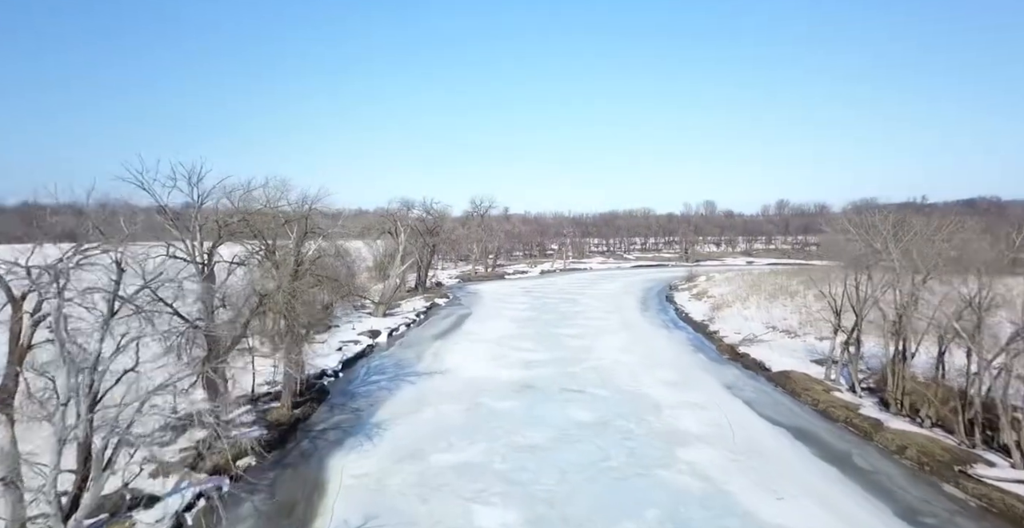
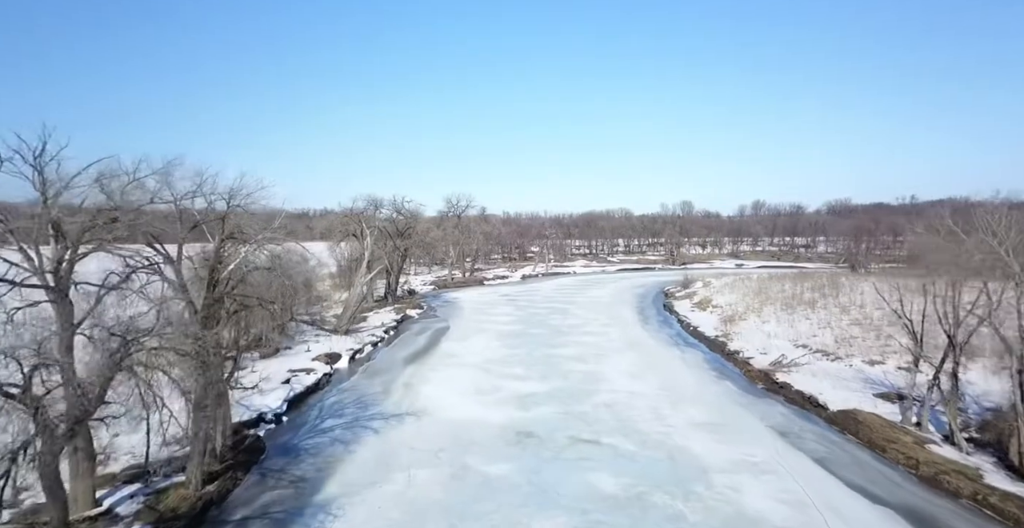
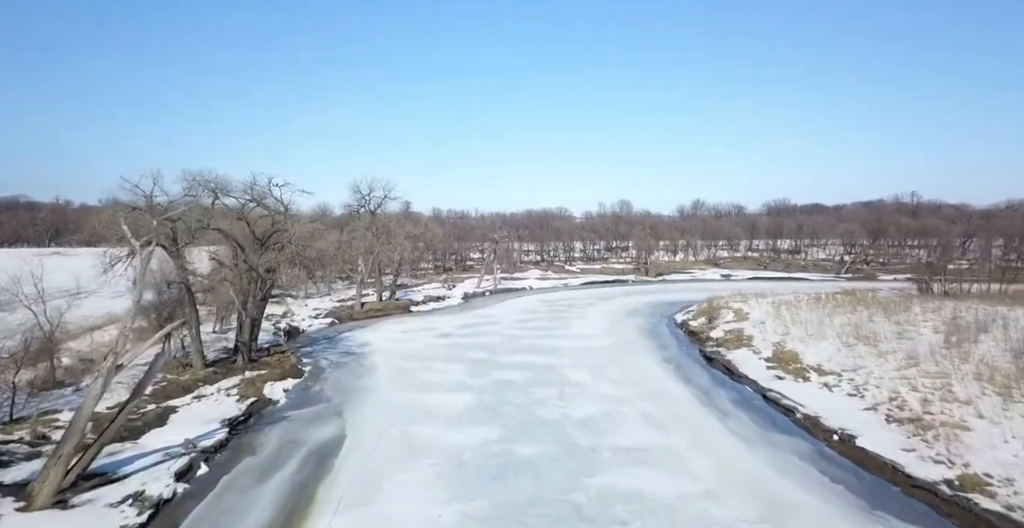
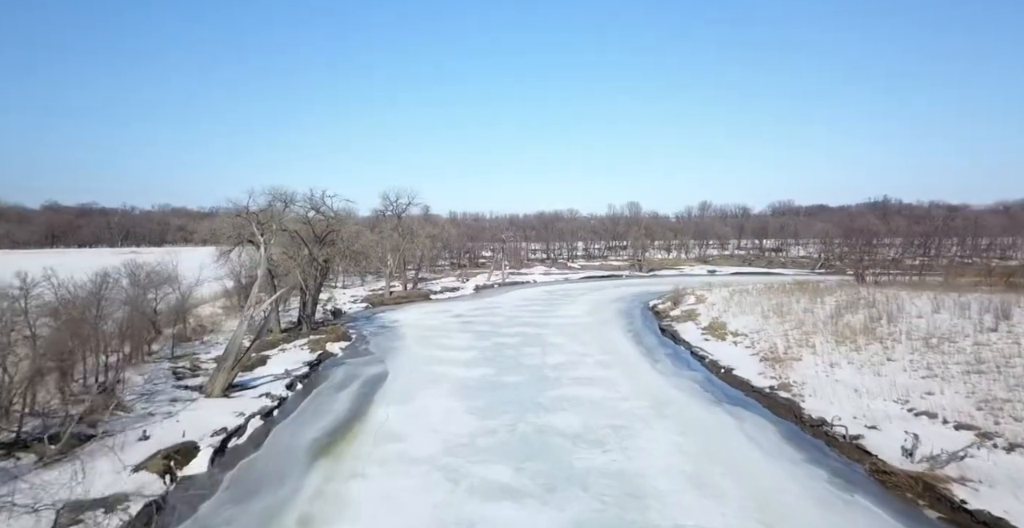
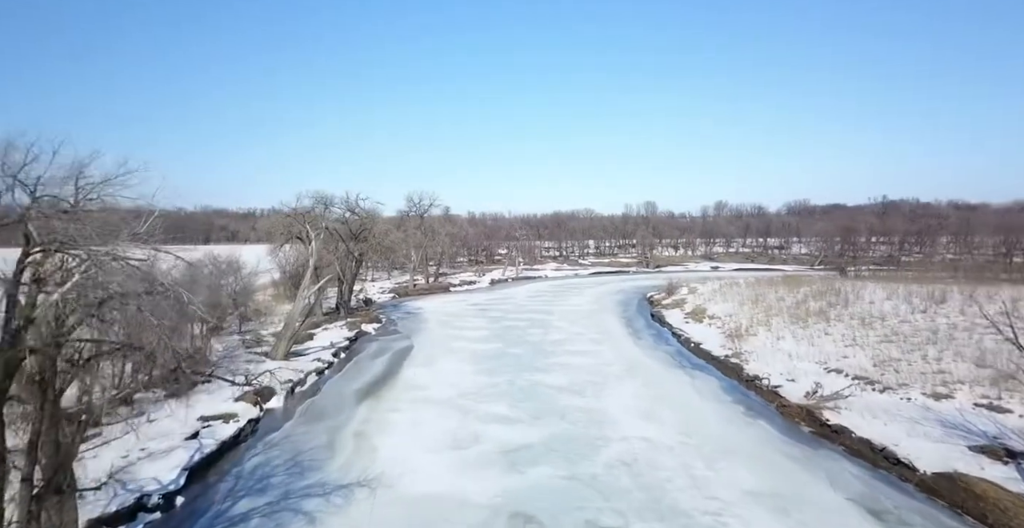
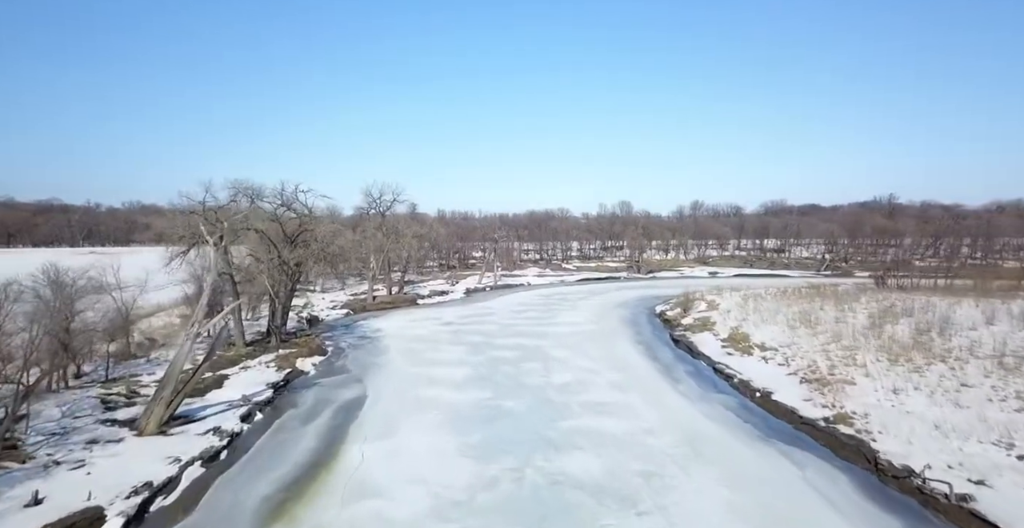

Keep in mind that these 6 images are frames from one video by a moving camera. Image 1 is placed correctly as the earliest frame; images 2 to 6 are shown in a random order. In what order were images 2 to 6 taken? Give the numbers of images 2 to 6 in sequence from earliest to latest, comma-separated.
2, 5, 4, 6, 3
